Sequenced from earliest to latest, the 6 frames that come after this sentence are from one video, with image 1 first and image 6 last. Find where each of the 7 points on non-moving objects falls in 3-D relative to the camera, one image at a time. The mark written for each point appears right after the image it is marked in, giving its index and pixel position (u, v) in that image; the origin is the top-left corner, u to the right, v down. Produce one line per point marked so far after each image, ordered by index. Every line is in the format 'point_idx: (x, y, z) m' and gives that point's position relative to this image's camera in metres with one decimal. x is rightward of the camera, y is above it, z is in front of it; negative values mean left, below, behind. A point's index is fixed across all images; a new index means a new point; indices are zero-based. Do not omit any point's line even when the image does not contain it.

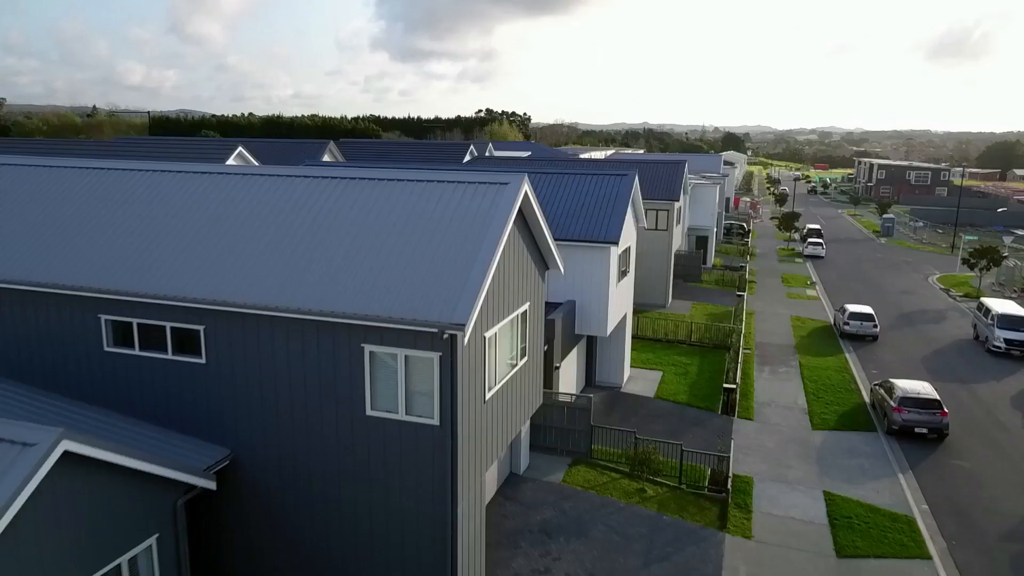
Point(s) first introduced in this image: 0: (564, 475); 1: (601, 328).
0: (+1.0, -3.4, +16.6) m
1: (+1.9, -0.9, +19.7) m
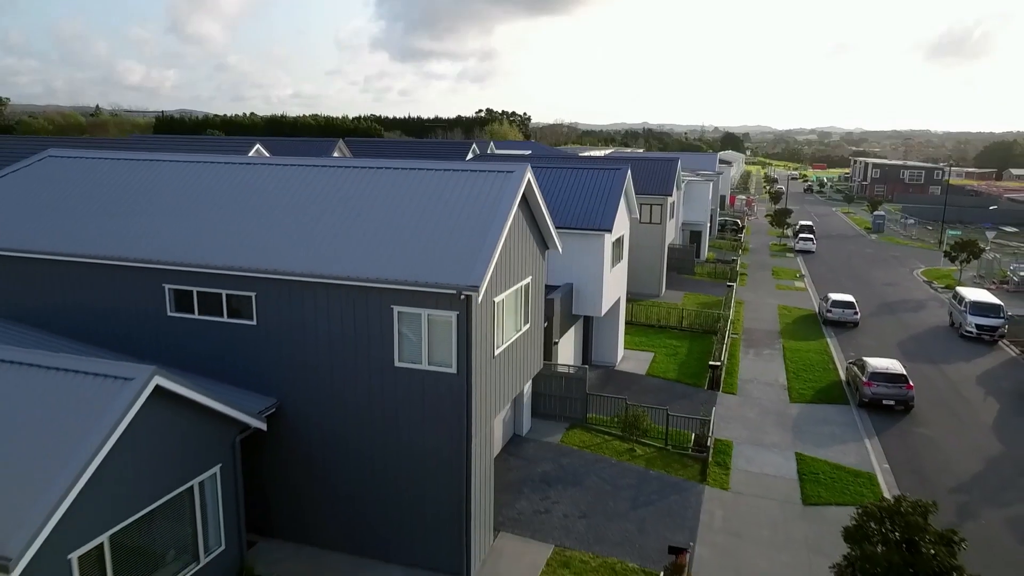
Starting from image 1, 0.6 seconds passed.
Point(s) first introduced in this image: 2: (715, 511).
0: (+1.0, -3.1, +18.5) m
1: (+2.0, -0.5, +21.6) m
2: (+3.6, -3.9, +15.7) m
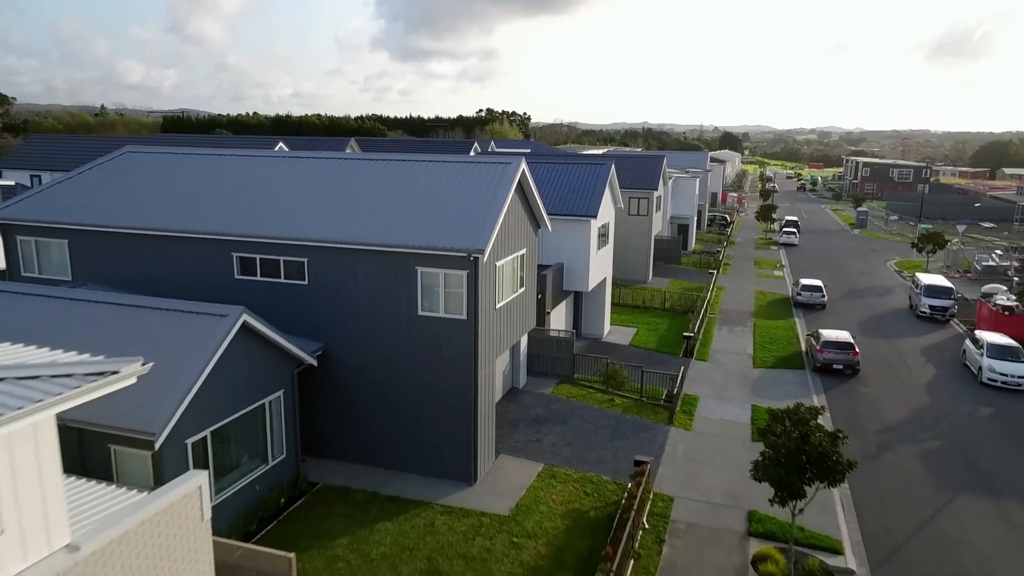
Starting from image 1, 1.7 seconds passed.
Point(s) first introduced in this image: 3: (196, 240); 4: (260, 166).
0: (+1.0, -2.5, +21.8) m
1: (+2.0, +0.1, +24.9) m
2: (+3.5, -3.3, +19.1) m
3: (-6.0, +0.9, +17.0) m
4: (-5.5, +2.7, +19.7) m
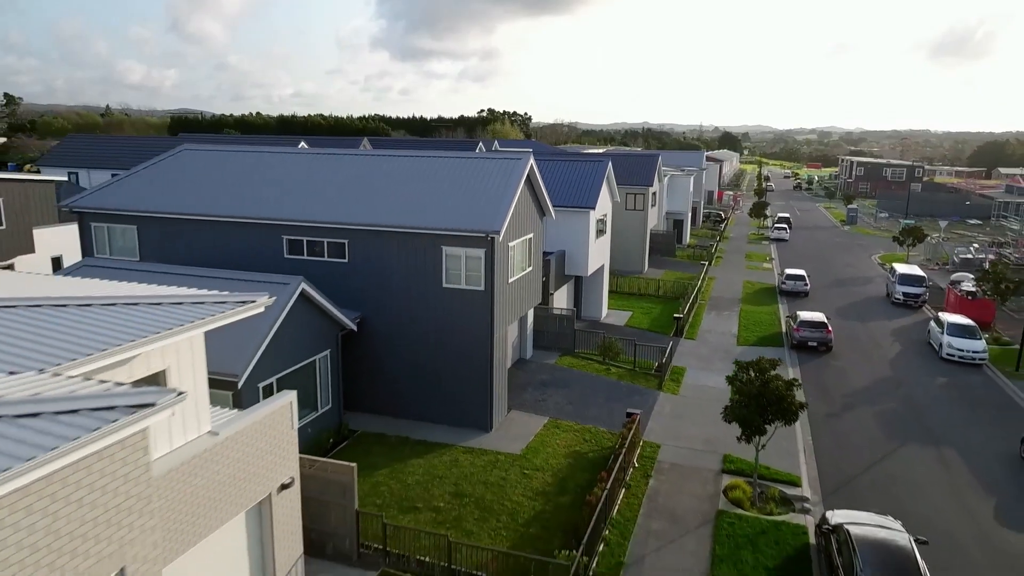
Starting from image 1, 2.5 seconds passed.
0: (+1.2, -2.0, +24.6) m
1: (+2.2, +0.6, +27.7) m
2: (+3.7, -2.8, +21.9) m
3: (-5.8, +1.4, +19.8) m
4: (-5.3, +3.2, +22.5) m
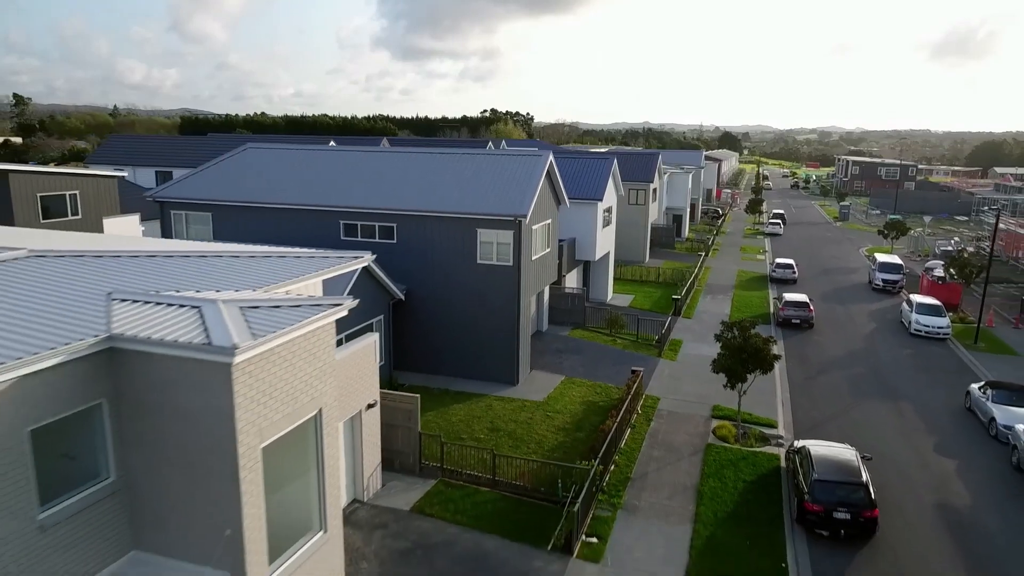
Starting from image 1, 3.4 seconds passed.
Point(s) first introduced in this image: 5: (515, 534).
0: (+1.8, -1.4, +28.1) m
1: (+2.8, +1.1, +31.2) m
2: (+4.3, -2.3, +25.3) m
3: (-5.2, +2.0, +23.2) m
4: (-4.8, +3.8, +25.9) m
5: (+0.1, -4.0, +14.4) m
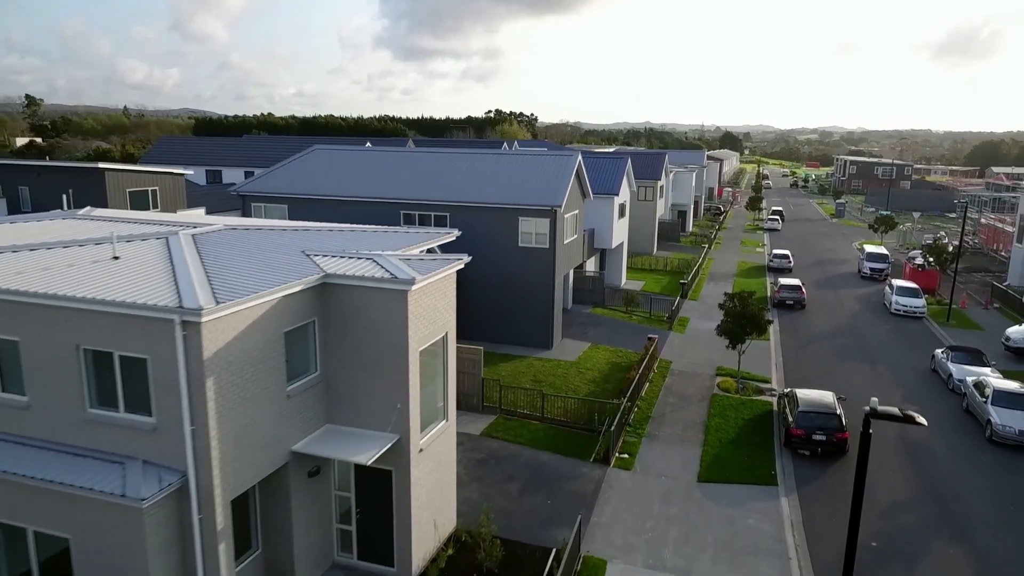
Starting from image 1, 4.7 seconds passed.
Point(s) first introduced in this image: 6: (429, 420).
0: (+2.8, -0.8, +32.1) m
1: (+3.8, +1.7, +35.2) m
2: (+5.3, -1.7, +29.4) m
3: (-4.2, +2.6, +27.3) m
4: (-3.7, +4.4, +30.0) m
5: (+1.1, -3.4, +18.5) m
6: (-1.2, -2.0, +13.2) m
